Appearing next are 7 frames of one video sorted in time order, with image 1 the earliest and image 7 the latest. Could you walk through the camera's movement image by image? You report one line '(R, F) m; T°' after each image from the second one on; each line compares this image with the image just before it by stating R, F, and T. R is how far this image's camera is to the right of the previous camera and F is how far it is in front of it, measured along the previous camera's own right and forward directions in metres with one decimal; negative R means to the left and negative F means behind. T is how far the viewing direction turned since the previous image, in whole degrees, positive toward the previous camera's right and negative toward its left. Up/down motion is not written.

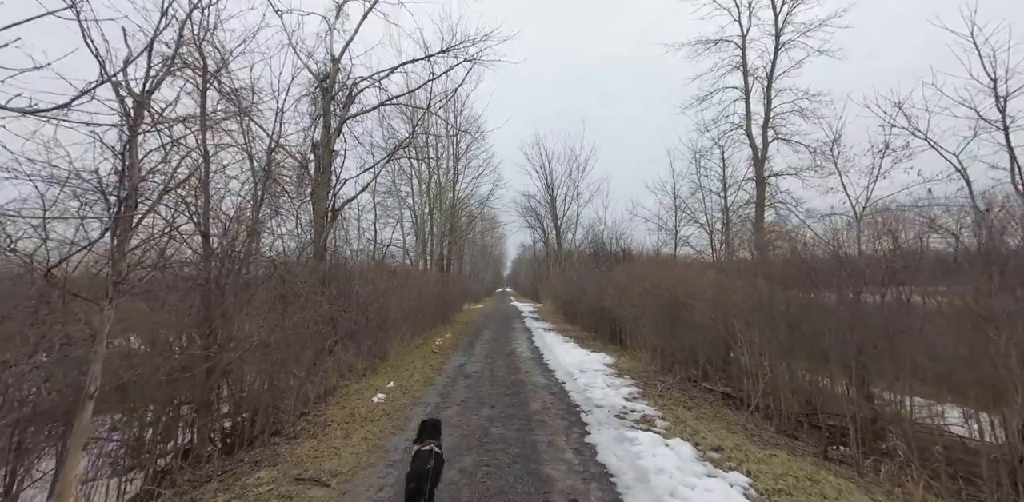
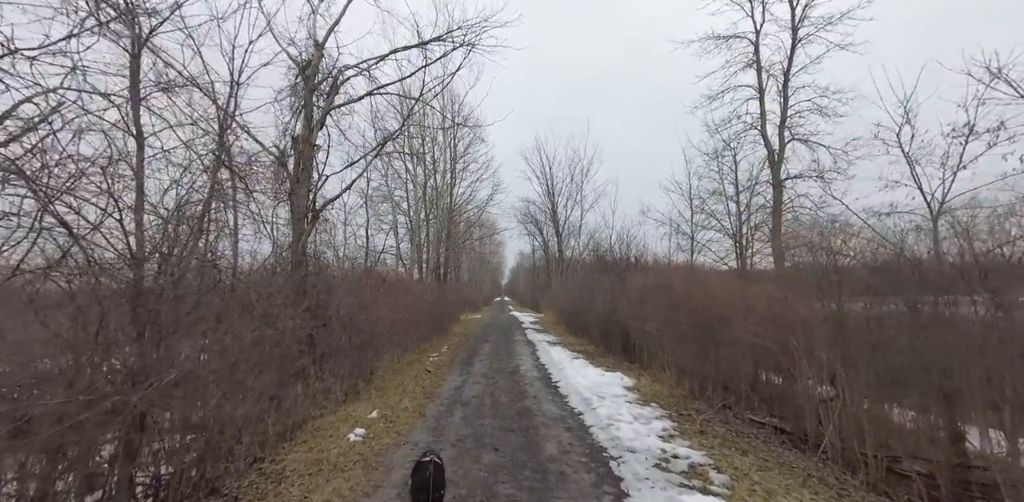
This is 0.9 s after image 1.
(-0.1, +1.3) m; 0°
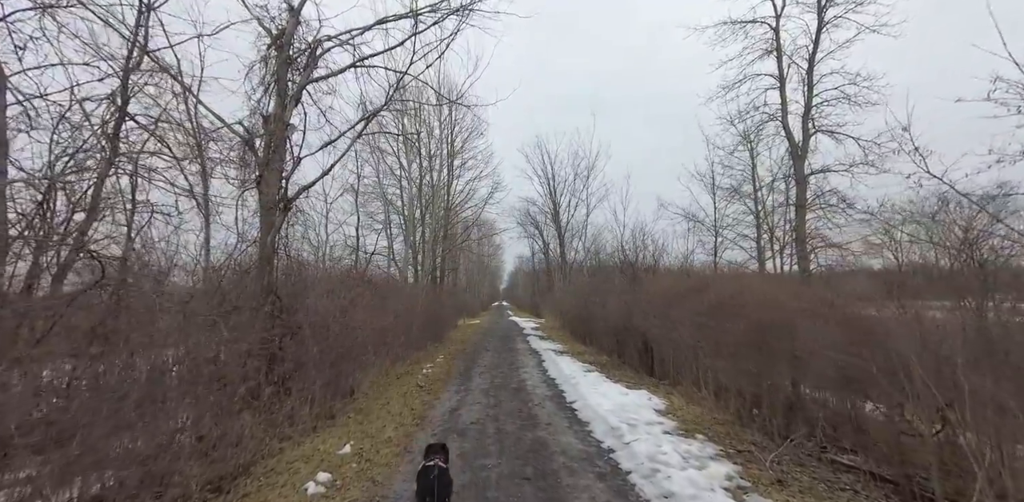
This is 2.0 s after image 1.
(-0.2, +1.5) m; 0°
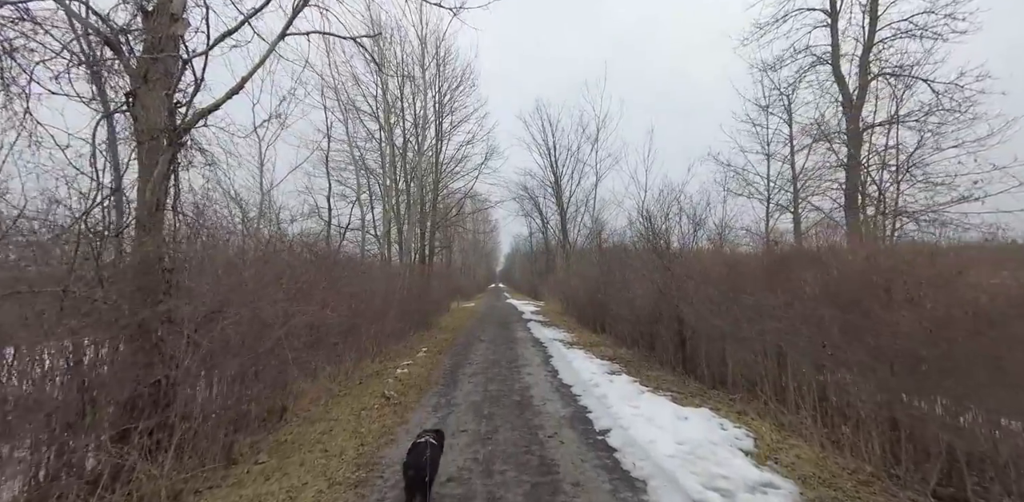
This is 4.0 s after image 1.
(-0.1, +2.7) m; 0°
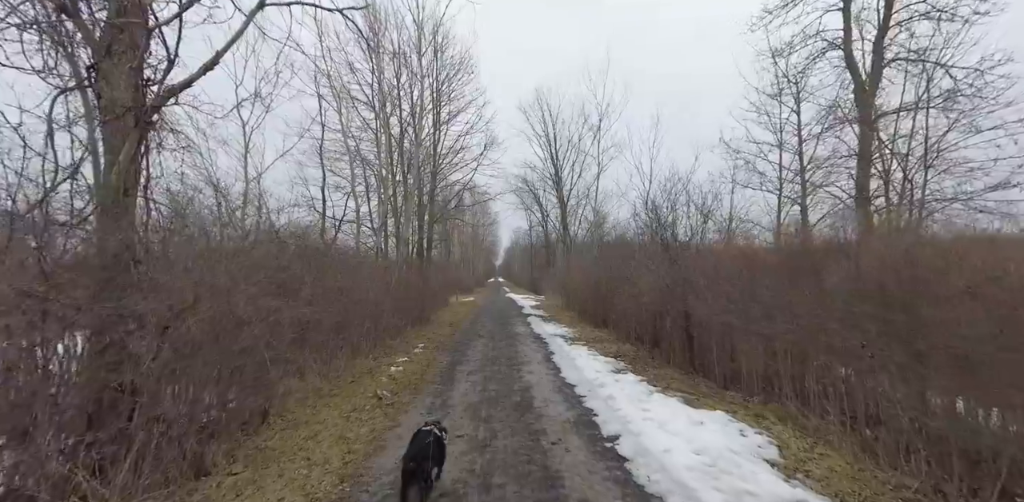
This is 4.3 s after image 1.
(0.0, +0.5) m; 0°
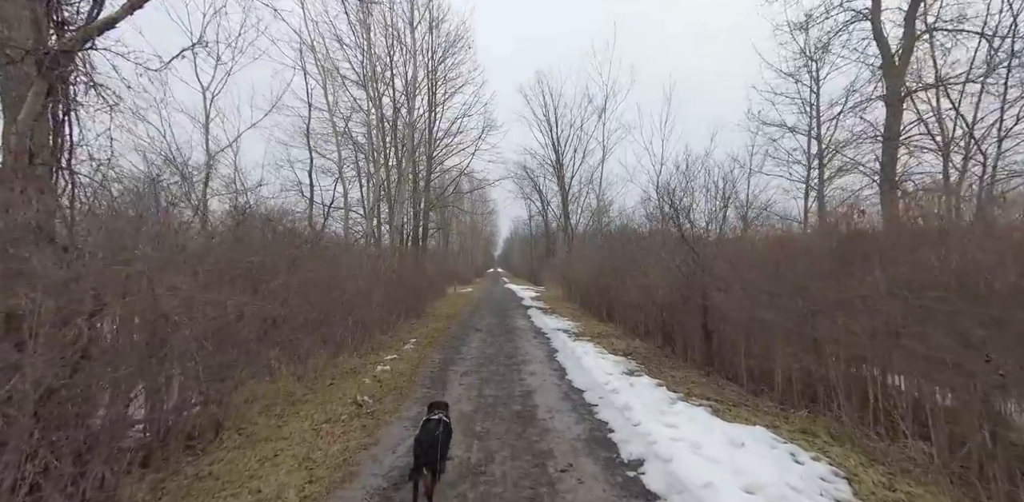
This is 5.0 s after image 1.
(0.0, +0.9) m; 0°
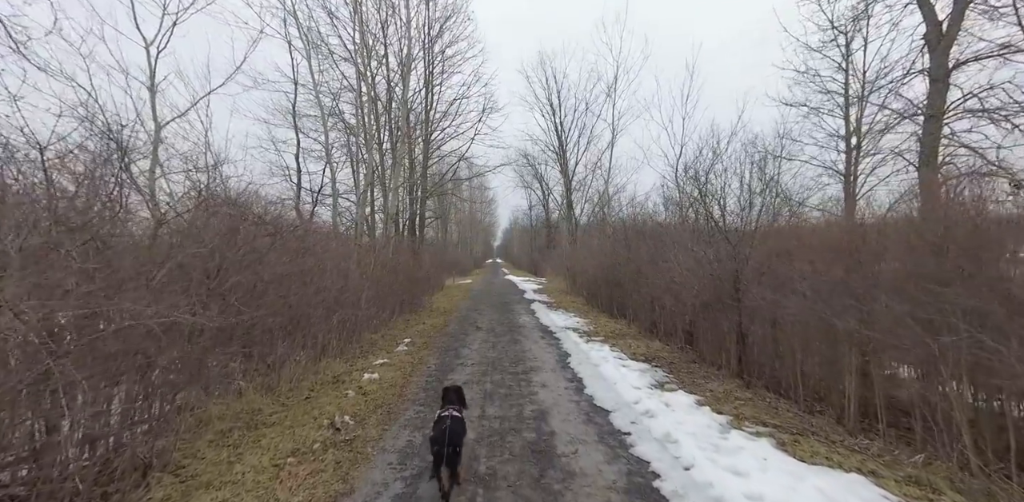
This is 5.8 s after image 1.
(-0.1, +1.1) m; 0°
